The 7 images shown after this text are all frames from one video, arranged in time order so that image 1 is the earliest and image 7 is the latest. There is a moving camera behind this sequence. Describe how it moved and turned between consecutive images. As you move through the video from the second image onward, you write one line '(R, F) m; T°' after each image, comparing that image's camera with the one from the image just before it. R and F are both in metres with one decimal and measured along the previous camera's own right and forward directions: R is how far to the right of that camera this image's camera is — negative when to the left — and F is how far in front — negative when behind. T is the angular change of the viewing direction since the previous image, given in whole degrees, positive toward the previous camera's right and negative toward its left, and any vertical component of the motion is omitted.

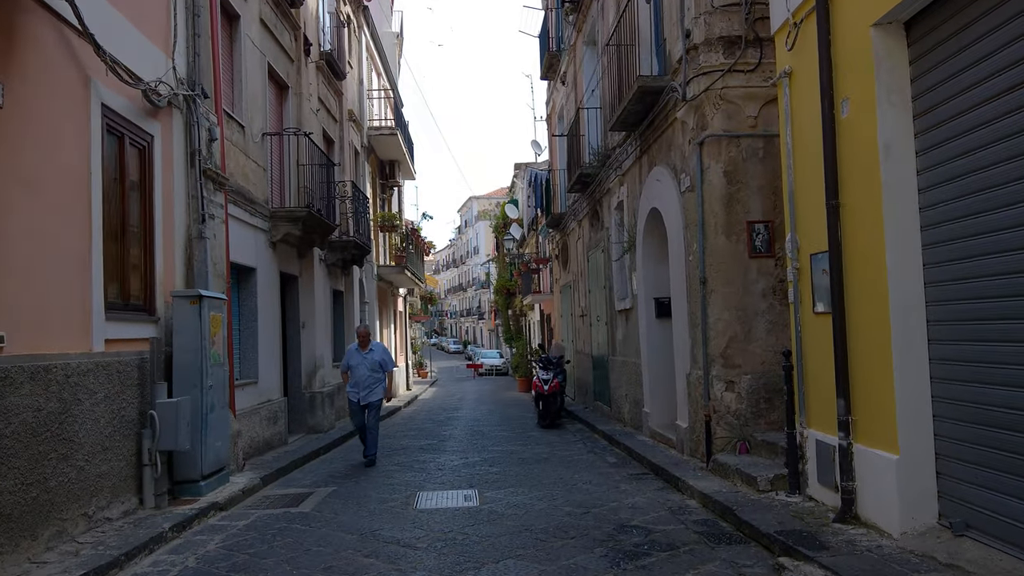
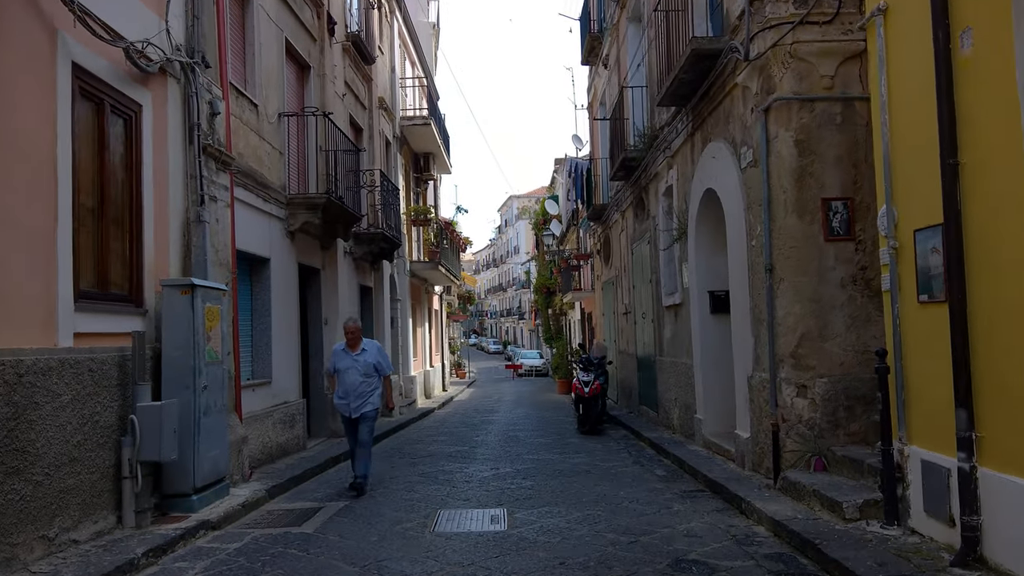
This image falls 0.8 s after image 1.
(+0.1, +1.1) m; -3°
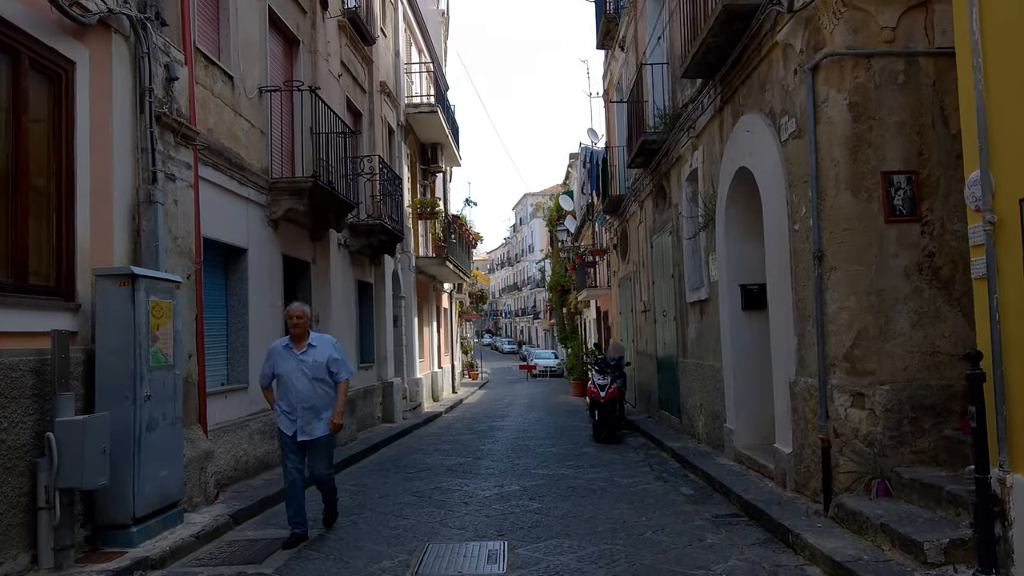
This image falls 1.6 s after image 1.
(+0.1, +1.1) m; -1°
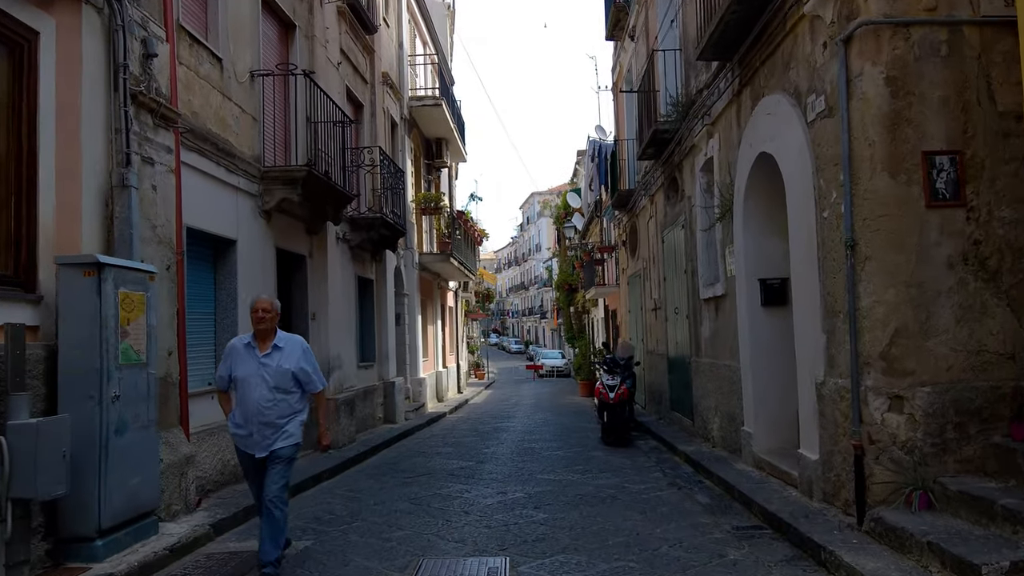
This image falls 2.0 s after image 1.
(0.0, +0.5) m; -1°
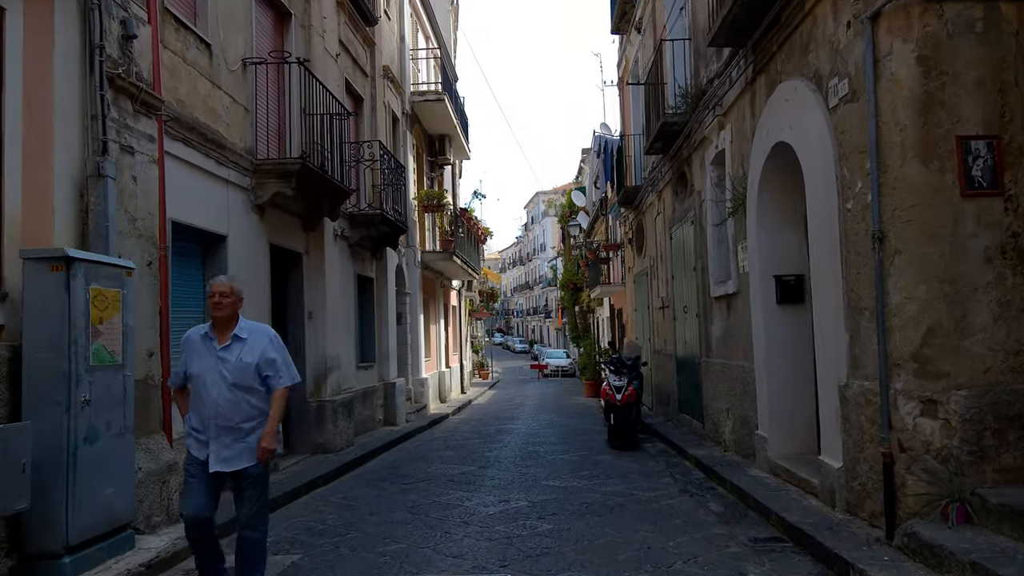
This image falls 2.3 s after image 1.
(0.0, +0.4) m; 0°
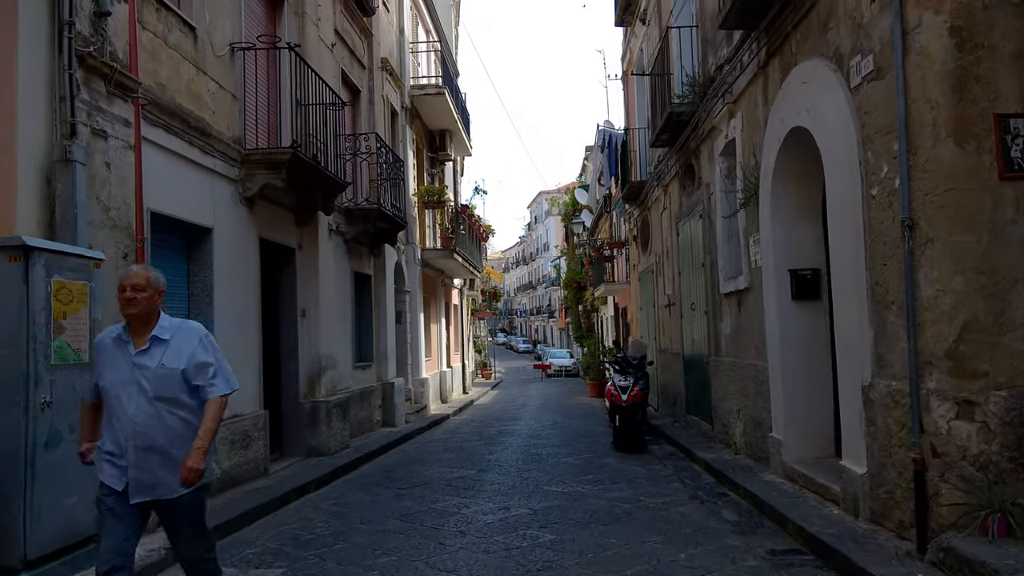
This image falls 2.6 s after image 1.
(0.0, +0.4) m; 0°
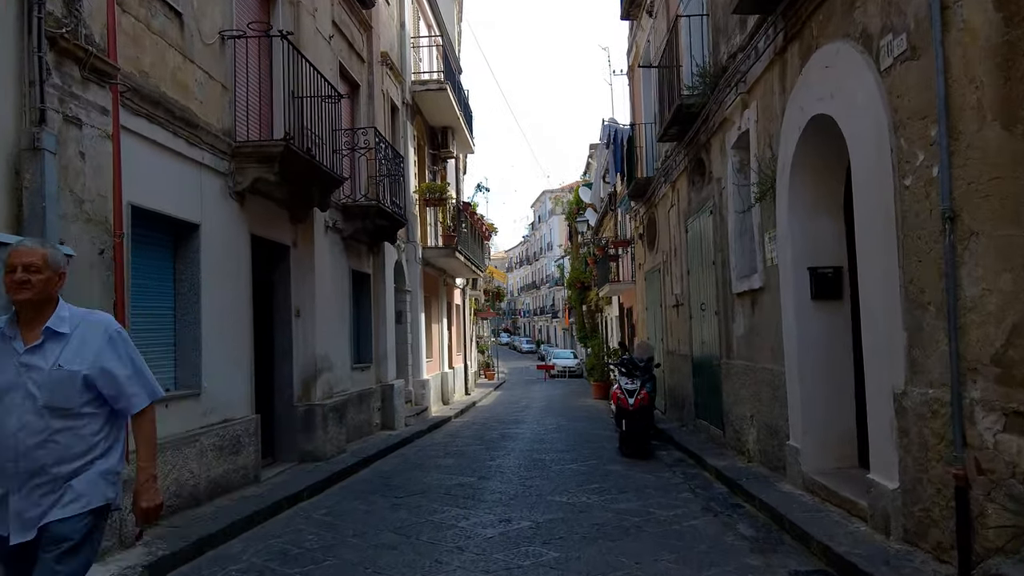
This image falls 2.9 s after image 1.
(0.0, +0.4) m; 0°
